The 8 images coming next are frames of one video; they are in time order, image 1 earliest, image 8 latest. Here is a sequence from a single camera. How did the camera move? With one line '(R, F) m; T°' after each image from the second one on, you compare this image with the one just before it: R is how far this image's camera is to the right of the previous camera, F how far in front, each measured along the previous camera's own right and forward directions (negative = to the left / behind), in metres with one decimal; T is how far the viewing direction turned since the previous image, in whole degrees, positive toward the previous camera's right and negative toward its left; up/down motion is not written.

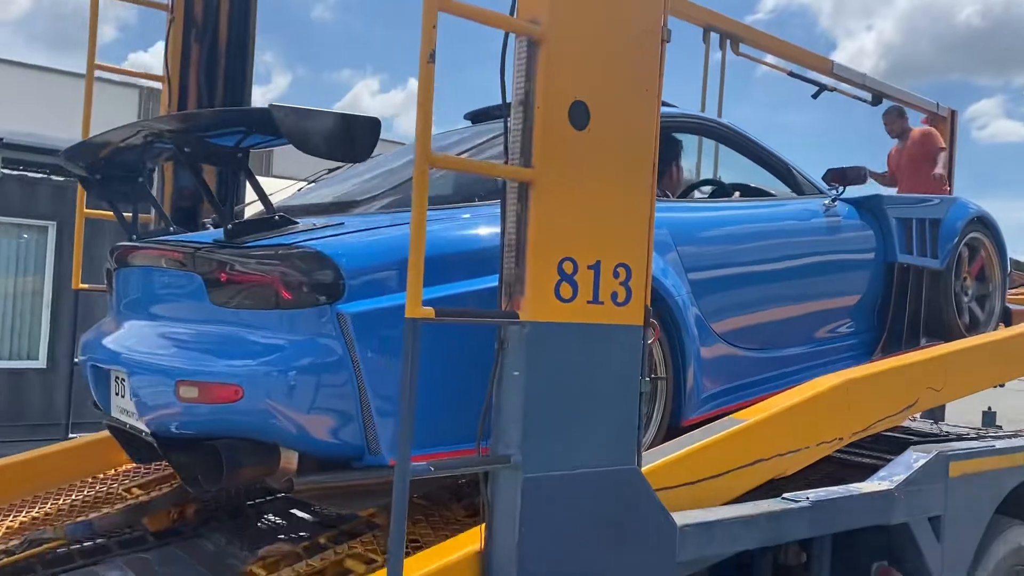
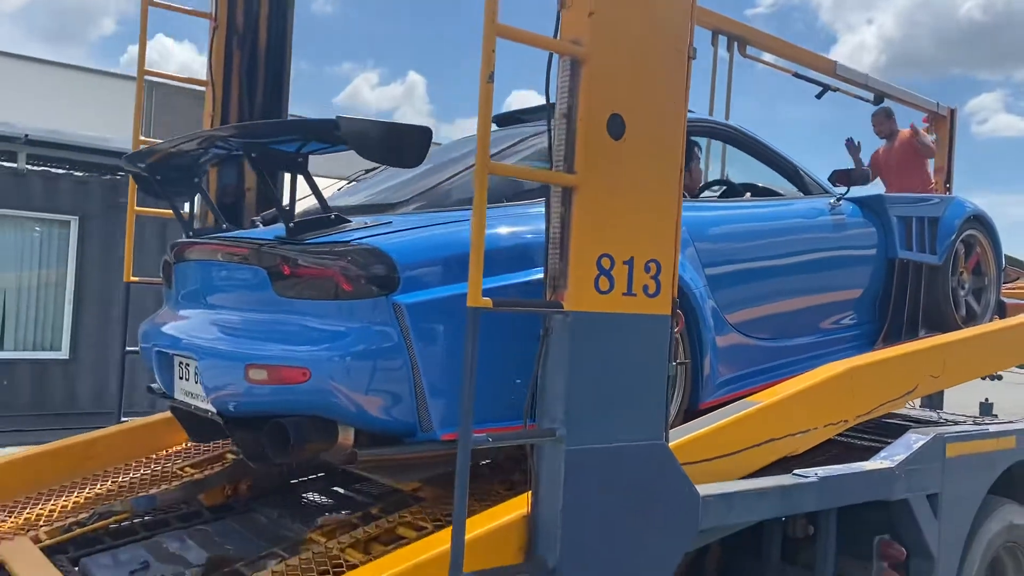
(-0.1, -0.2) m; 0°
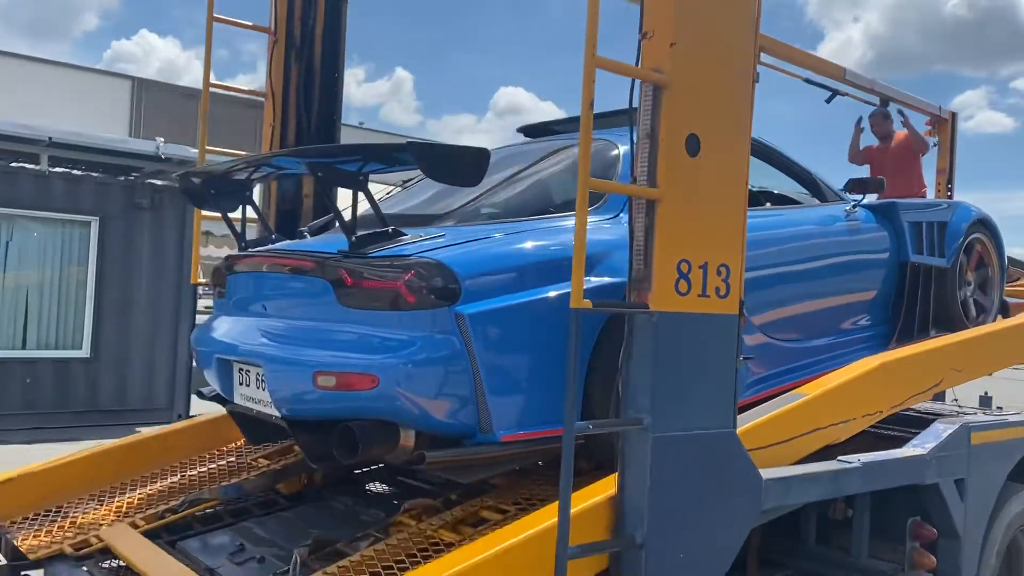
(-0.3, -0.2) m; +1°
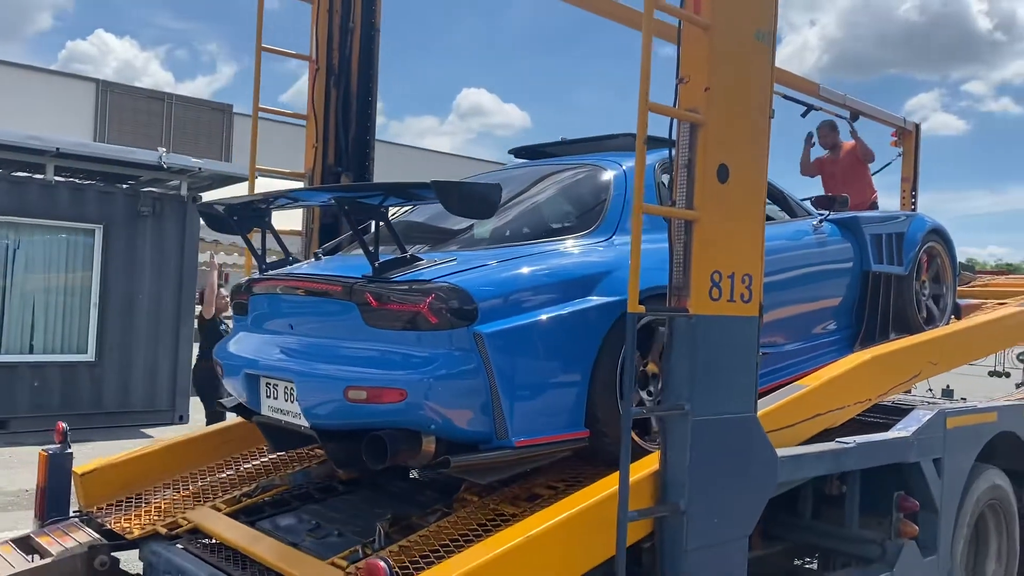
(-0.3, -0.4) m; +2°
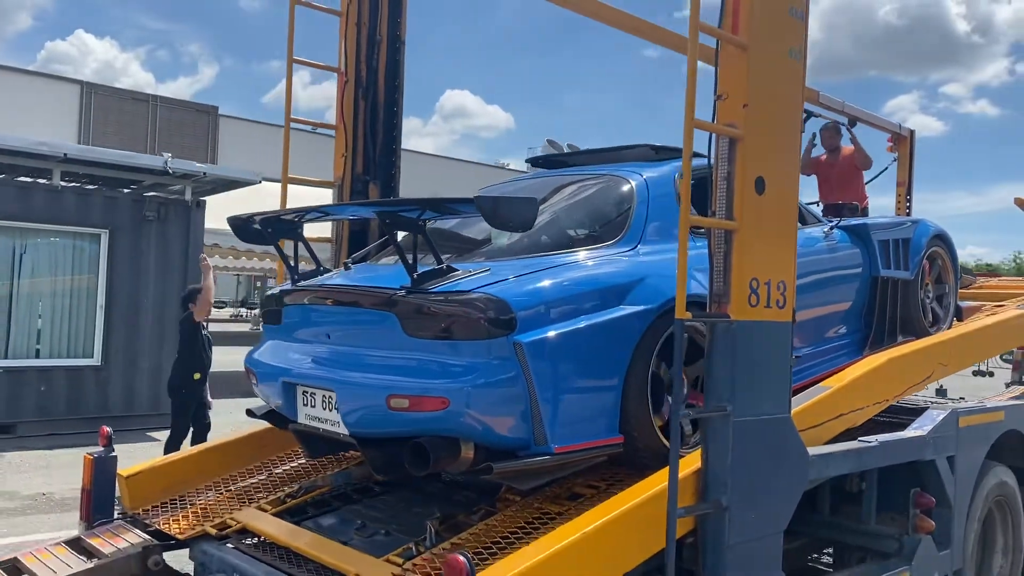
(-0.2, -0.1) m; +1°
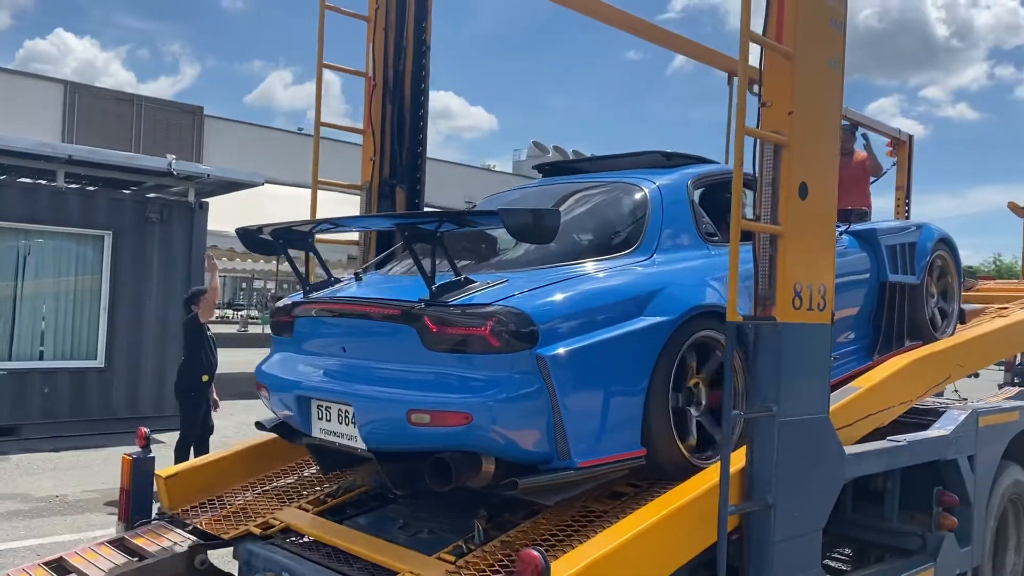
(-0.2, -0.1) m; +1°
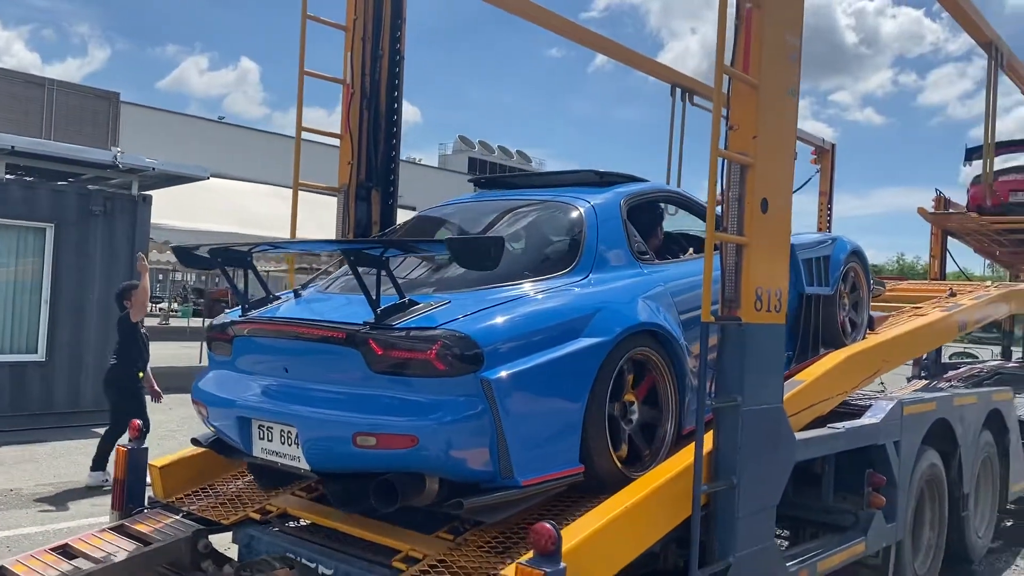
(-0.3, -0.3) m; +5°
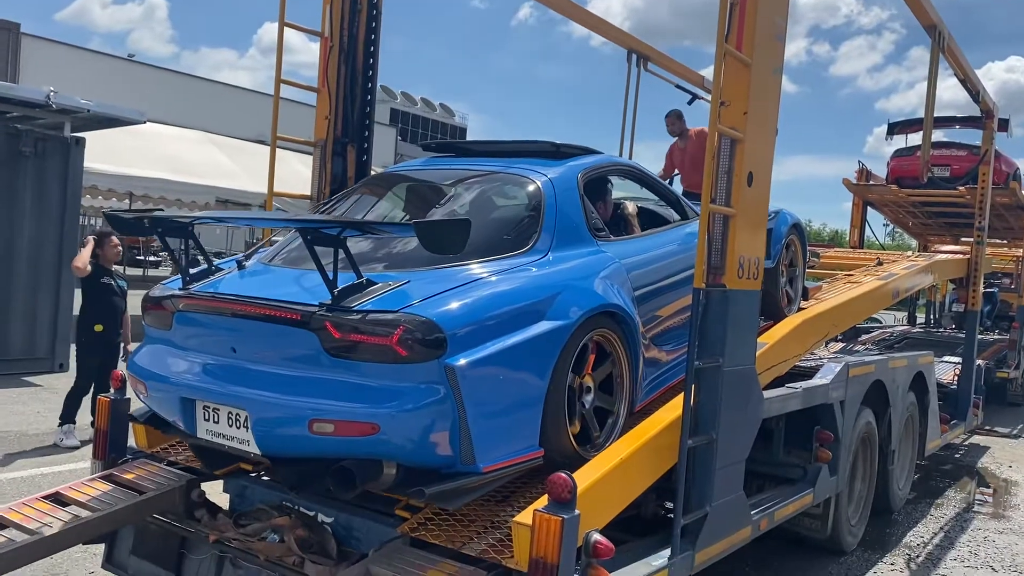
(-0.3, -0.1) m; +5°
